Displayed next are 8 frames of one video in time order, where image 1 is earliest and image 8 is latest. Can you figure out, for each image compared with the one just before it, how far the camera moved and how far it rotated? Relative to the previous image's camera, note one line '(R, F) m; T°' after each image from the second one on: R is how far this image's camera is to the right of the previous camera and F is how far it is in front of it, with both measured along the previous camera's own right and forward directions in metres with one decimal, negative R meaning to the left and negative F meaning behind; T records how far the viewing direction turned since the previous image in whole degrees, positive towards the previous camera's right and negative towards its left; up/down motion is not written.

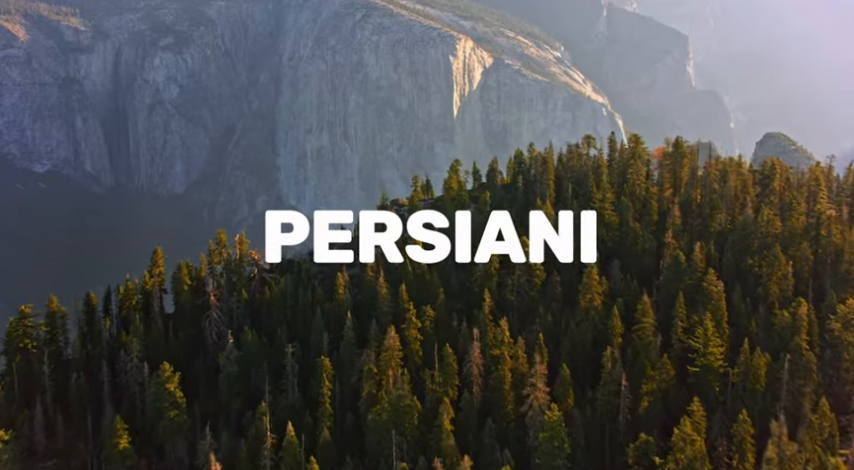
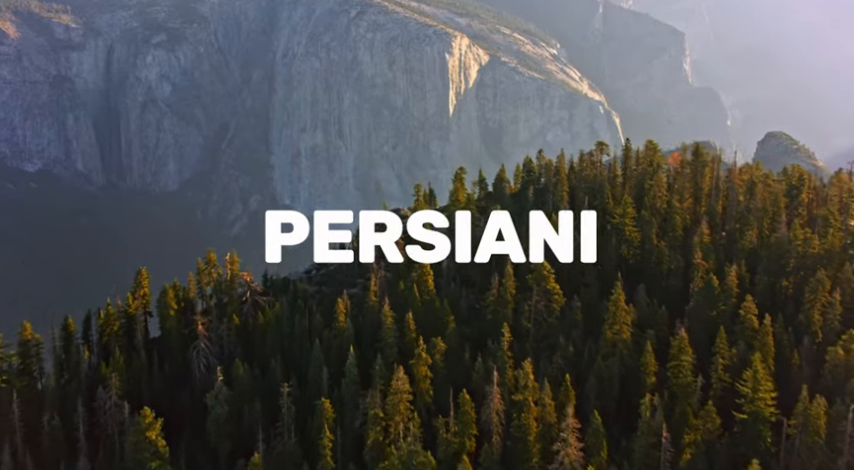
(-0.5, +3.9) m; 0°
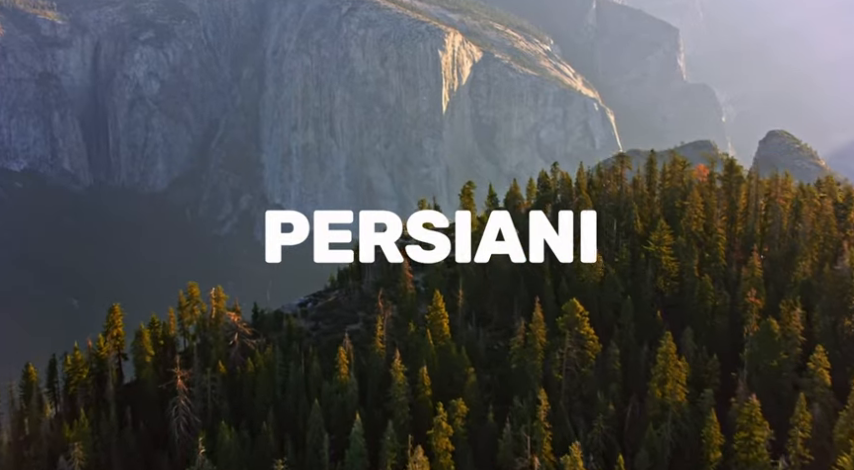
(-0.8, +5.6) m; 0°
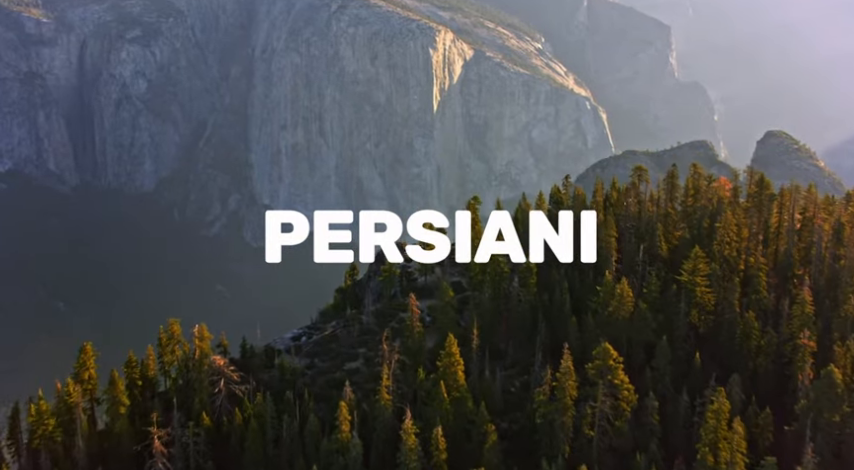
(-0.6, +4.5) m; +1°
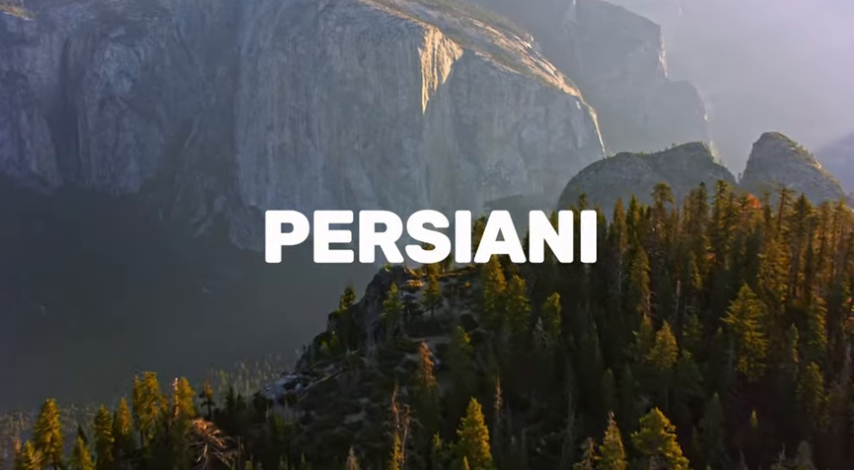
(-0.8, +4.9) m; +1°
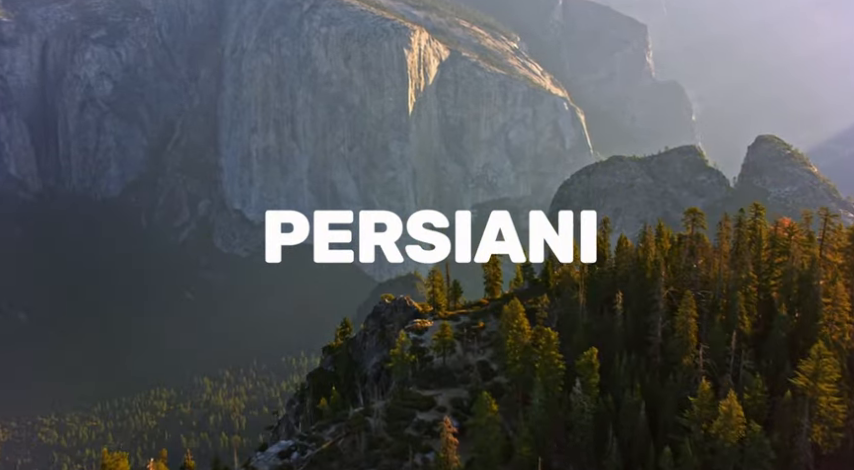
(-0.9, +5.2) m; +1°
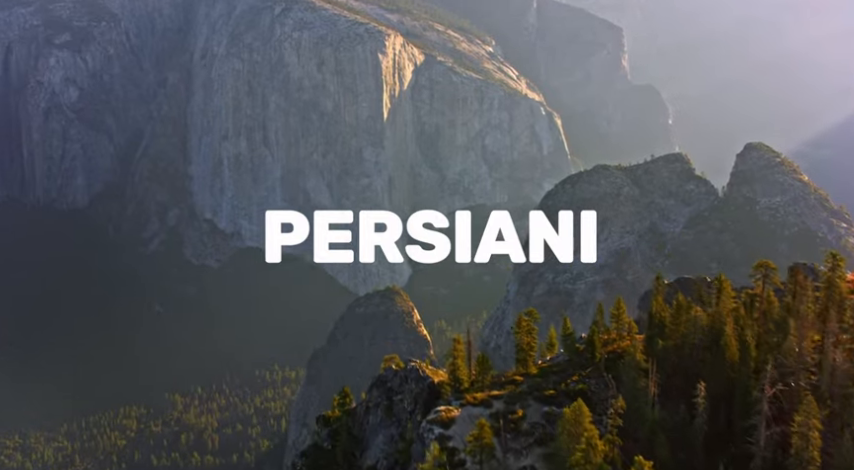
(-1.7, +8.2) m; +1°
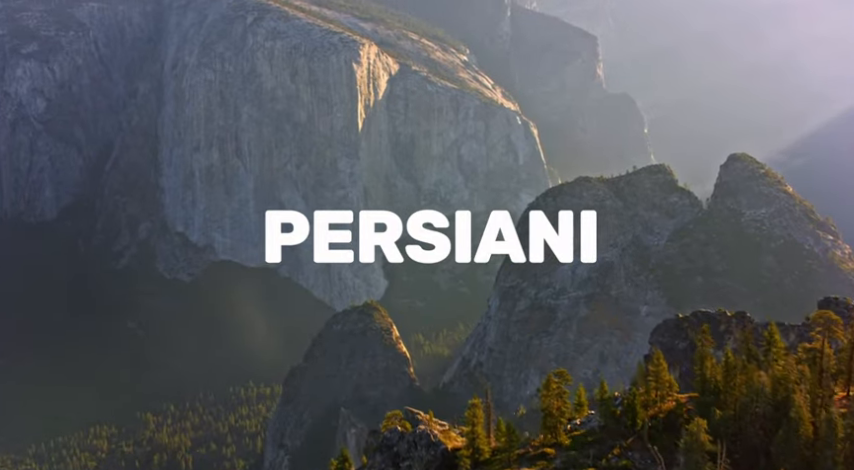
(-1.3, +5.2) m; +1°
